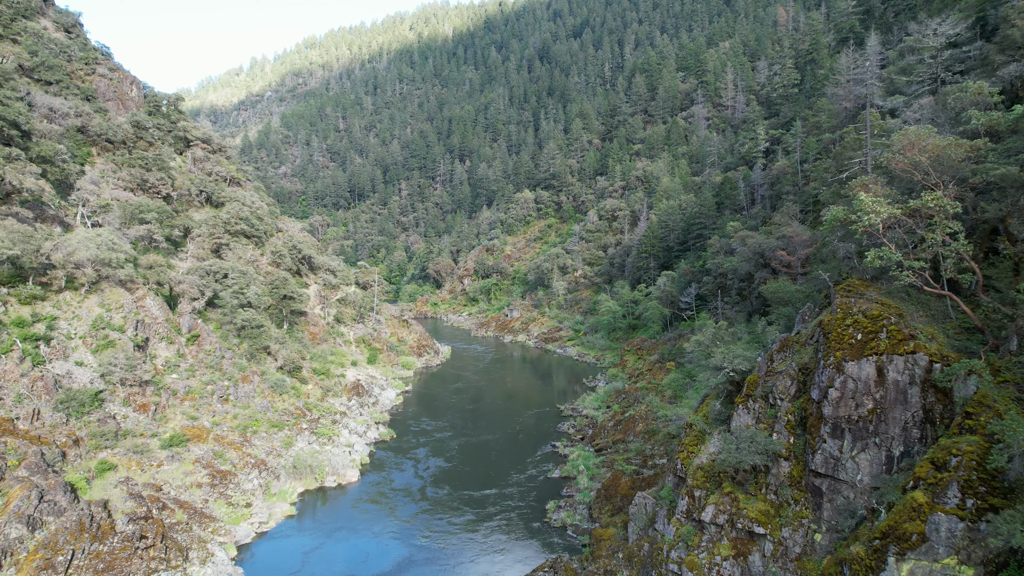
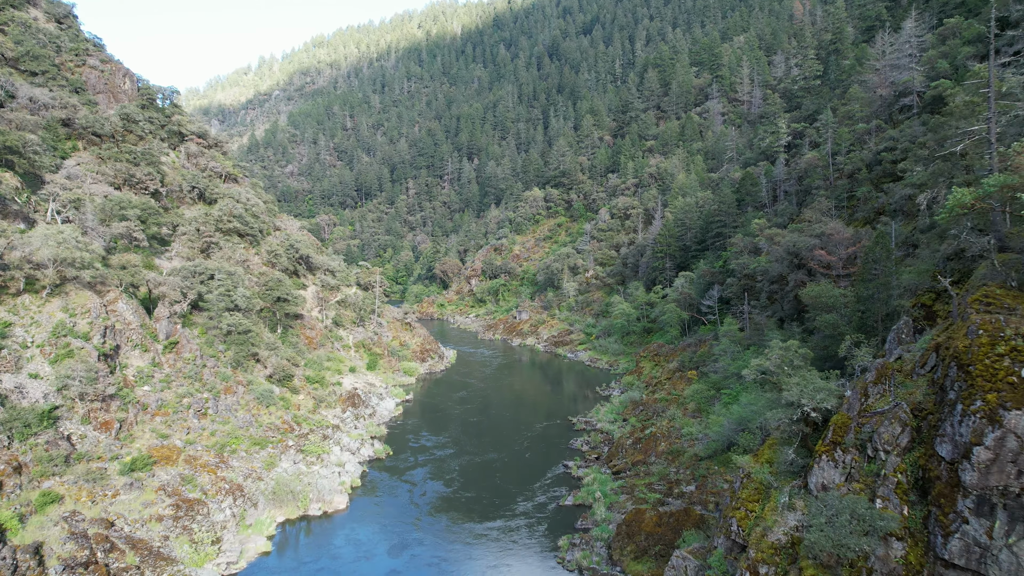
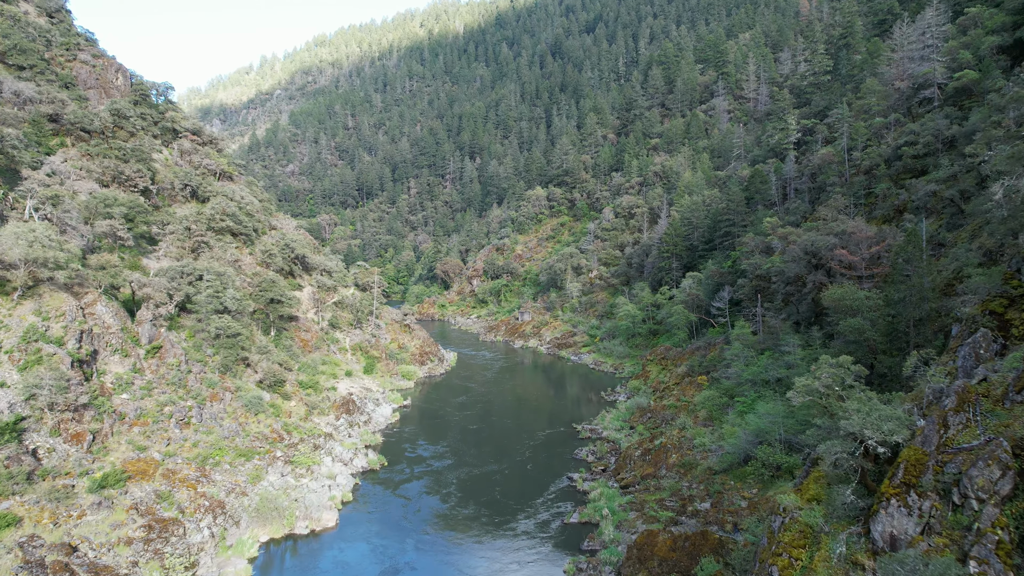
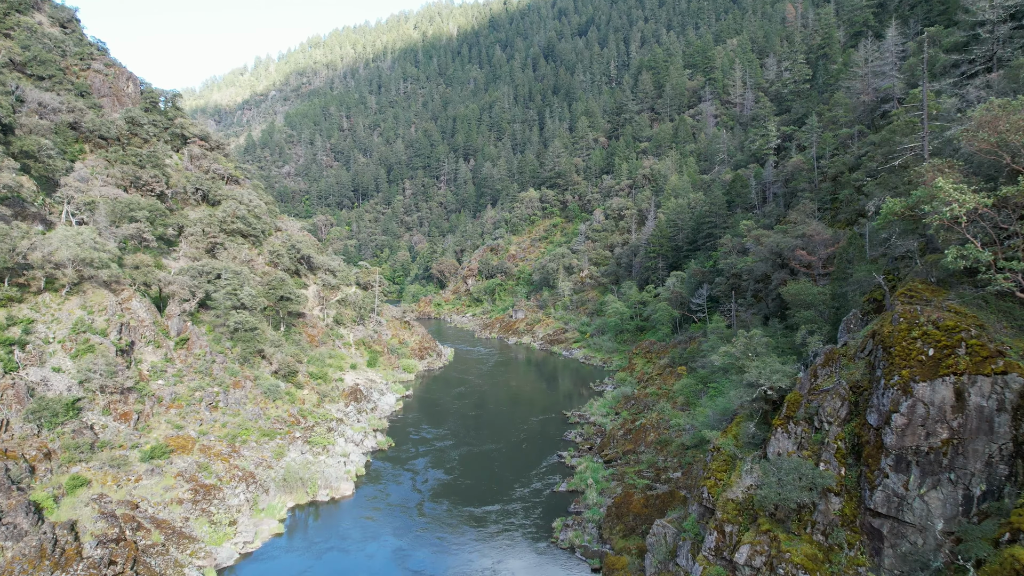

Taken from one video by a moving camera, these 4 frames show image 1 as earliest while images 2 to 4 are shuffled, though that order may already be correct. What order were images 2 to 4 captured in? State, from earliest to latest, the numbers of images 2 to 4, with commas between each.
4, 2, 3
